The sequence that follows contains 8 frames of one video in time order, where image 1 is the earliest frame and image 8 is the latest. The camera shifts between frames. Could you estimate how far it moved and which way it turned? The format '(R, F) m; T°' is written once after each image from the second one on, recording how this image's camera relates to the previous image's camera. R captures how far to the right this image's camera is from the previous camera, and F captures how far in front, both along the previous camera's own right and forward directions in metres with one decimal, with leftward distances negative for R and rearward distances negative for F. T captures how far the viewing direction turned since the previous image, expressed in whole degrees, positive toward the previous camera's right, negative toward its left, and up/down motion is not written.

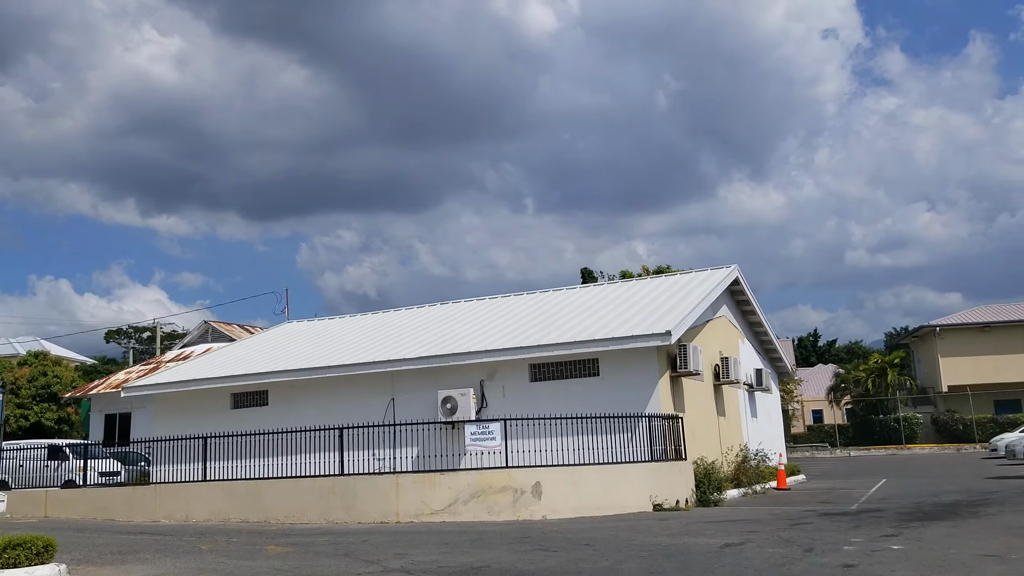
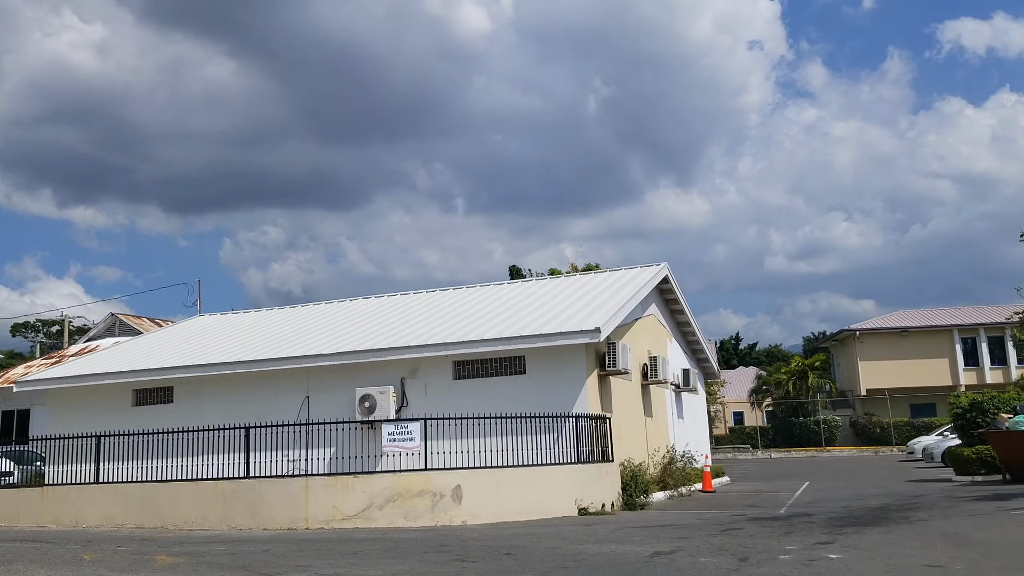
(+0.1, +0.9) m; +5°
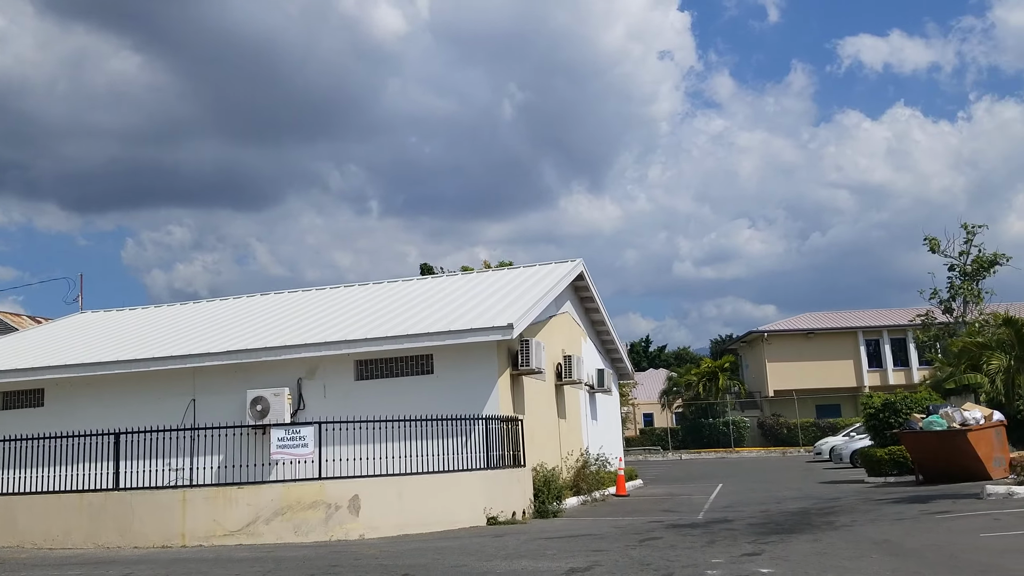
(+0.1, +1.2) m; +5°
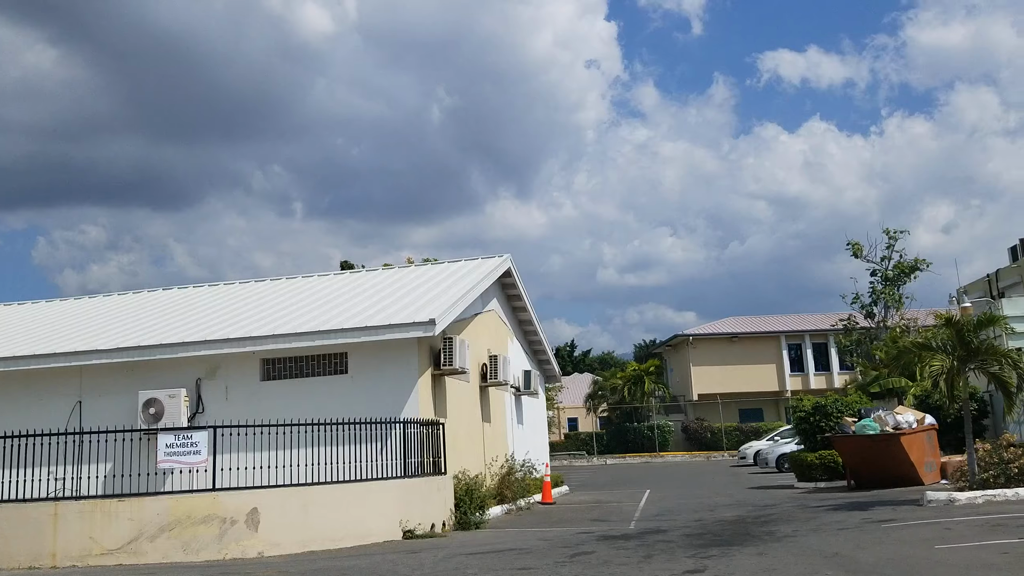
(+0.1, +1.2) m; +5°
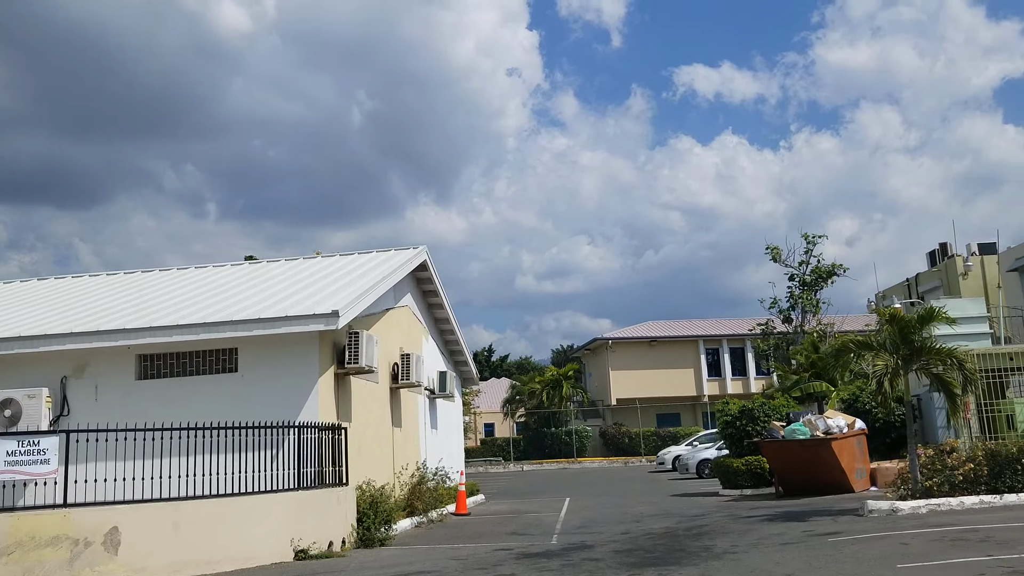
(+0.1, +1.5) m; +5°
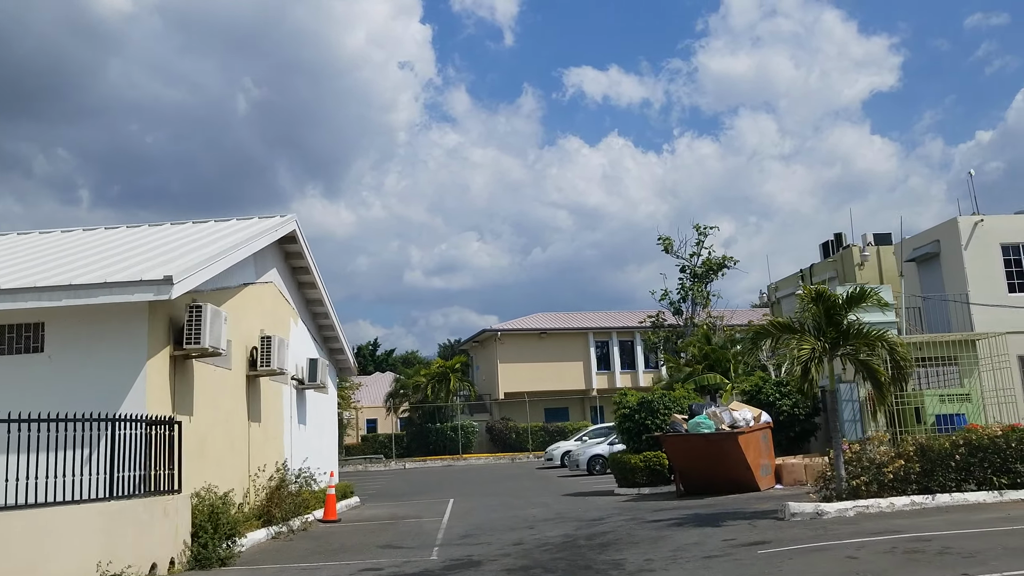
(+0.1, +2.1) m; +7°
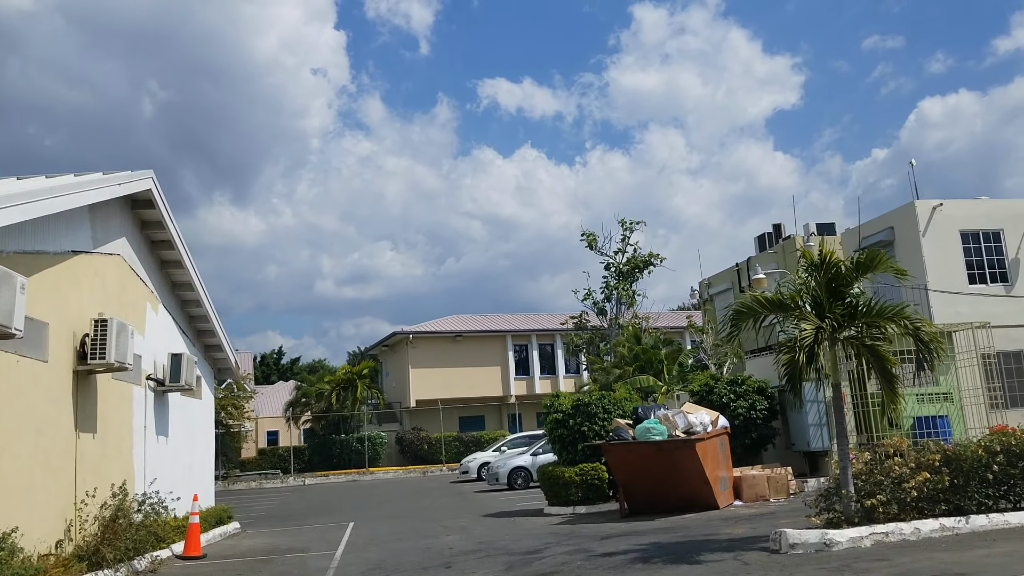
(0.0, +3.2) m; +5°
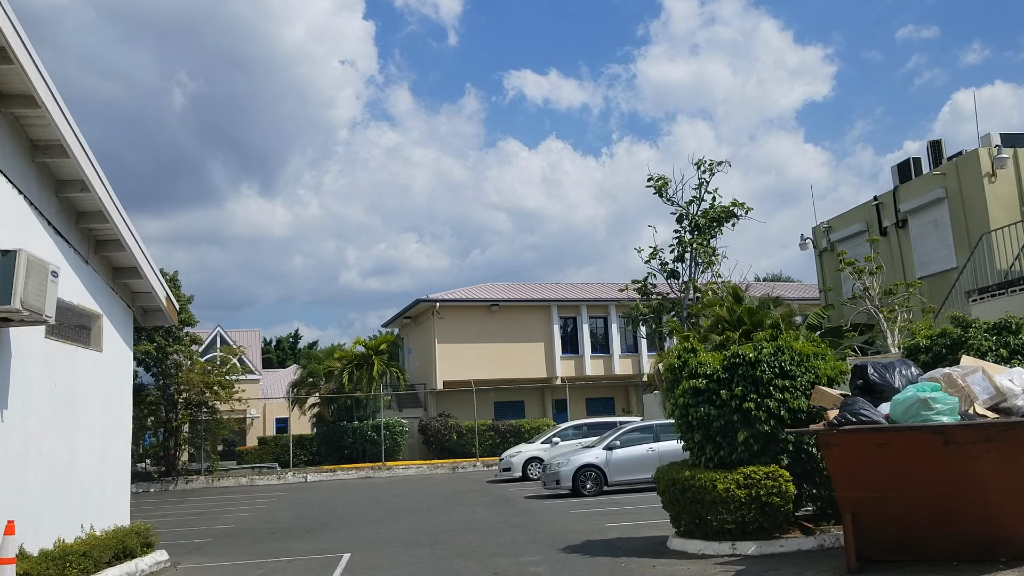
(-0.9, +7.3) m; -2°
